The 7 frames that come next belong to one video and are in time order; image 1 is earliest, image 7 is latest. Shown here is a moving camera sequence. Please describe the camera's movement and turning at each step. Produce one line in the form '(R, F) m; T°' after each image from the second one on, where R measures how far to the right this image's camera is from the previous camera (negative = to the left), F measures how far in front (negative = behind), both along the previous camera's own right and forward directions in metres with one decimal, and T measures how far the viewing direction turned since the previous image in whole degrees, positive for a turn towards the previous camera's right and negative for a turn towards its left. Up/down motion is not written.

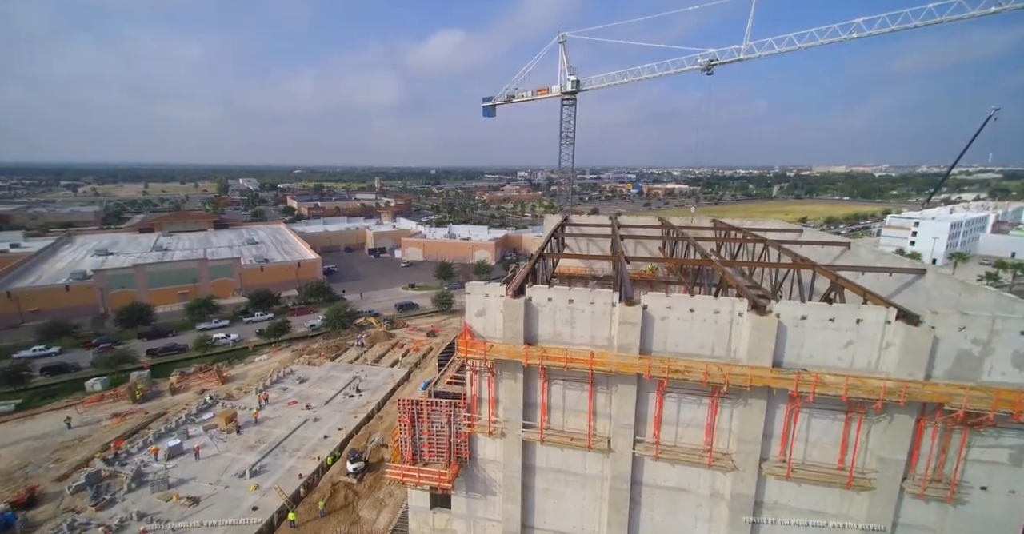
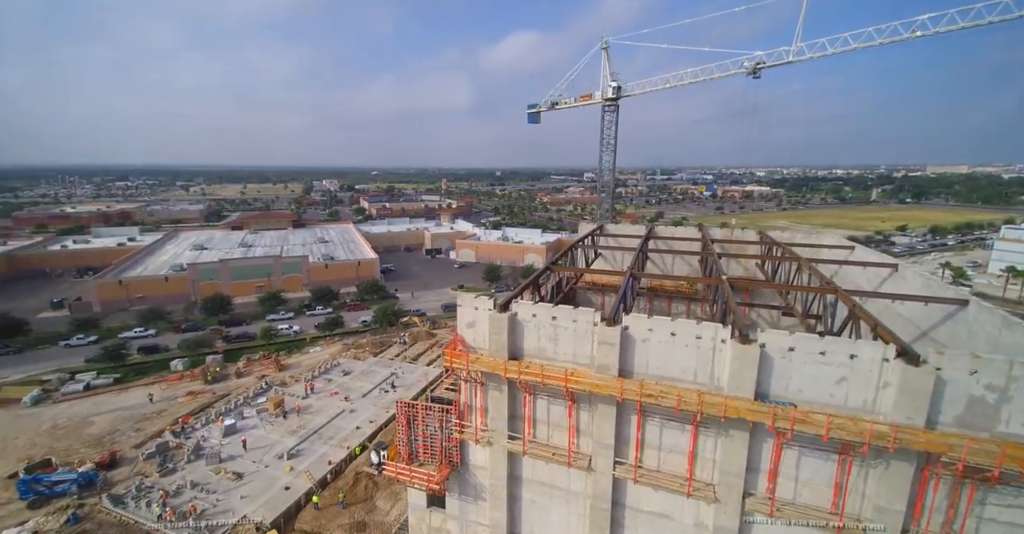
(+1.7, -0.2) m; -8°
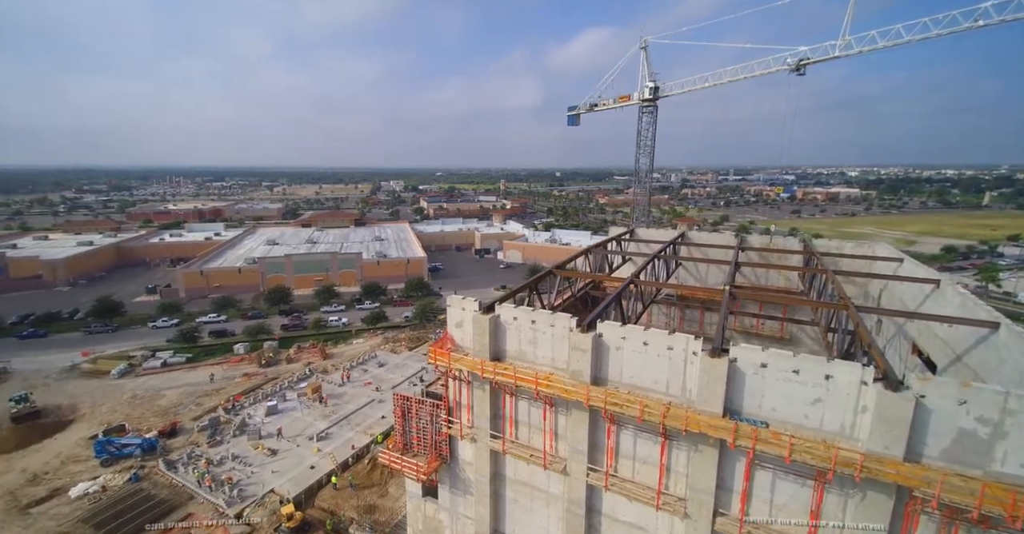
(+1.7, -0.2) m; -8°
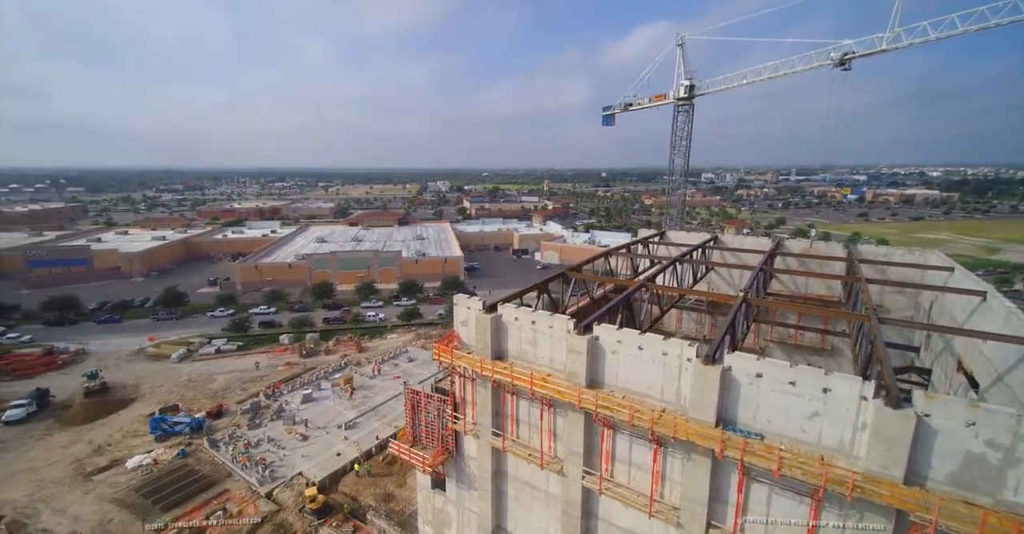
(+0.9, -0.1) m; -6°
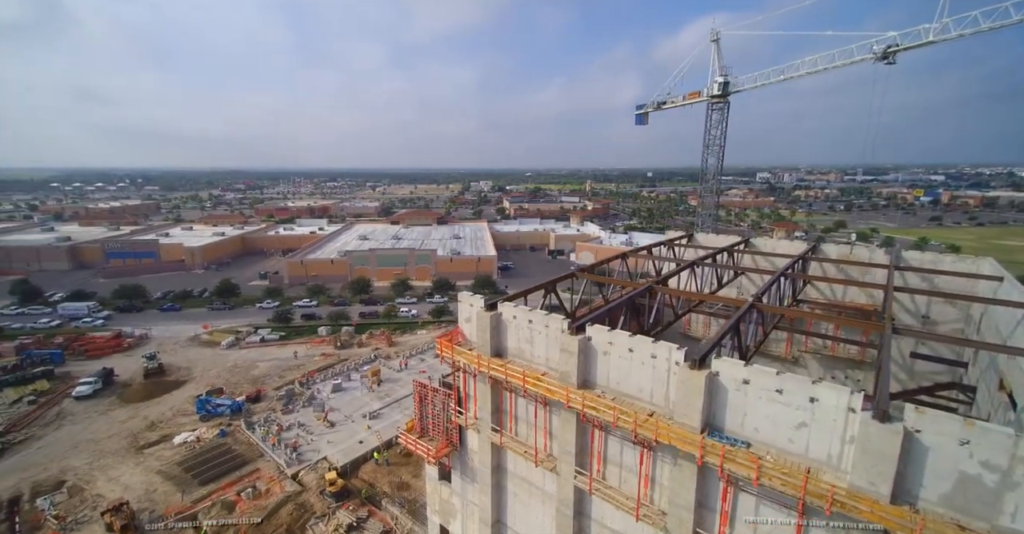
(+1.0, -0.1) m; -6°
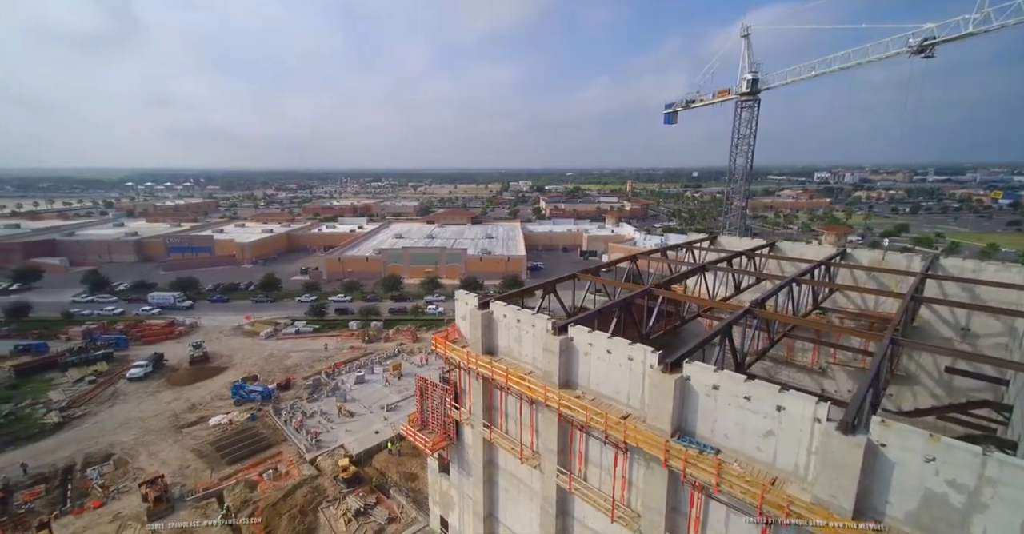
(+1.1, -0.1) m; -5°
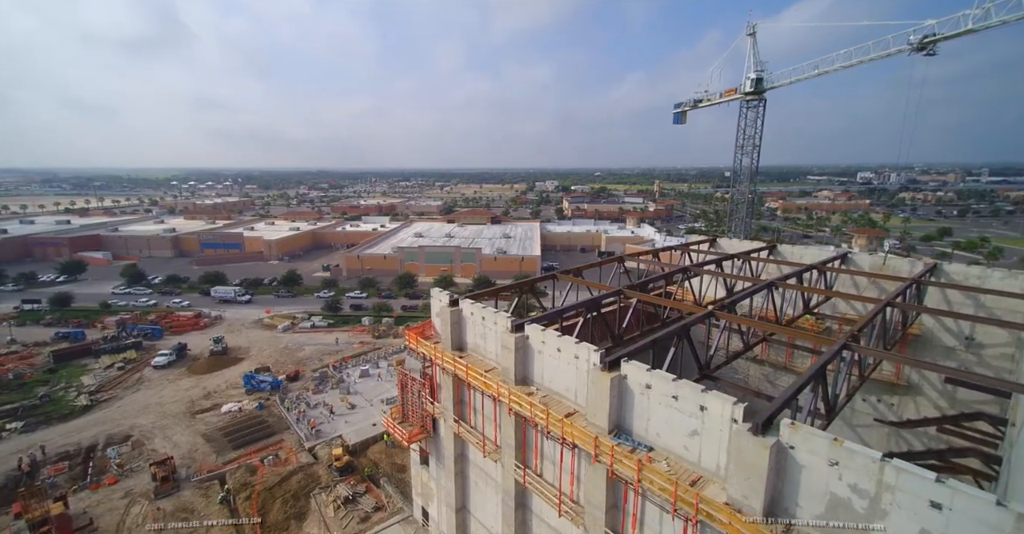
(+1.4, -0.2) m; -4°
